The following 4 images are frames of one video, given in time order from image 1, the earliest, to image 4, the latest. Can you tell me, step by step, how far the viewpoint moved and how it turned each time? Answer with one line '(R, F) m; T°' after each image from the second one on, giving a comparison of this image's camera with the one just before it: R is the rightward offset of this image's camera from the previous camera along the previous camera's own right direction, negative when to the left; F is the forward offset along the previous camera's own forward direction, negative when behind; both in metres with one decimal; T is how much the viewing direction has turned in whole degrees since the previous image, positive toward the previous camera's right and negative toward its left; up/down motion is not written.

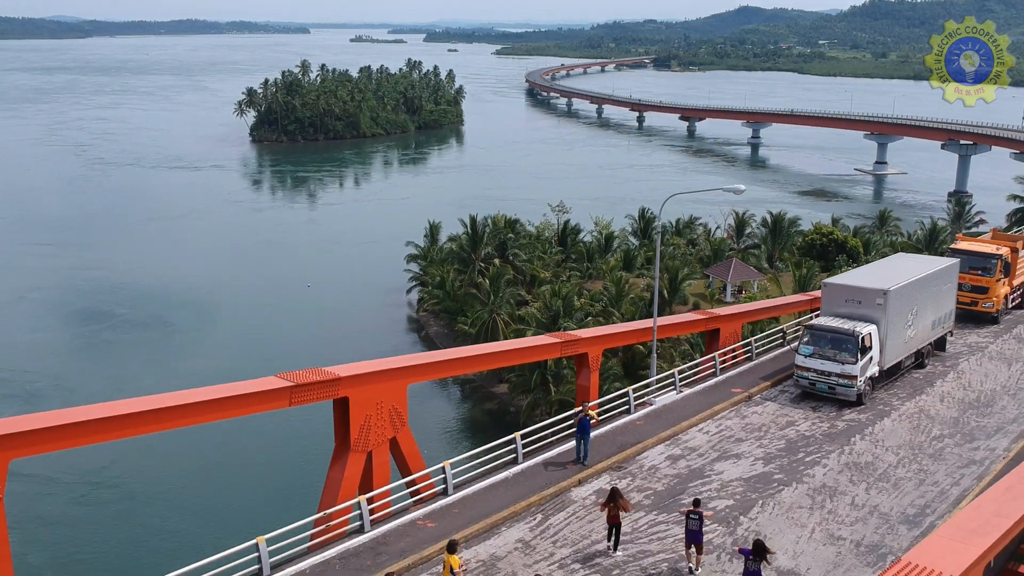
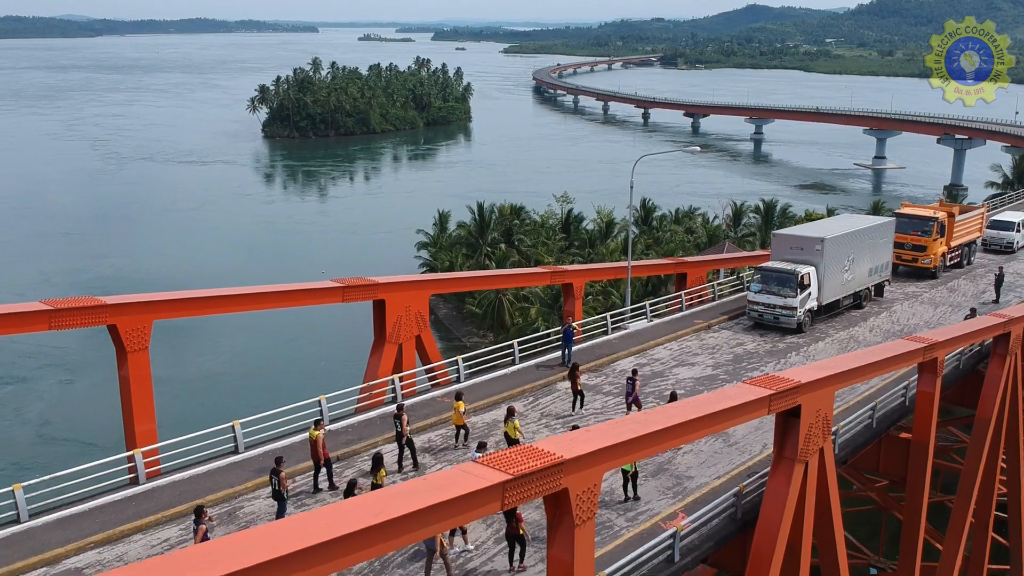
(+0.2, -4.1) m; 0°
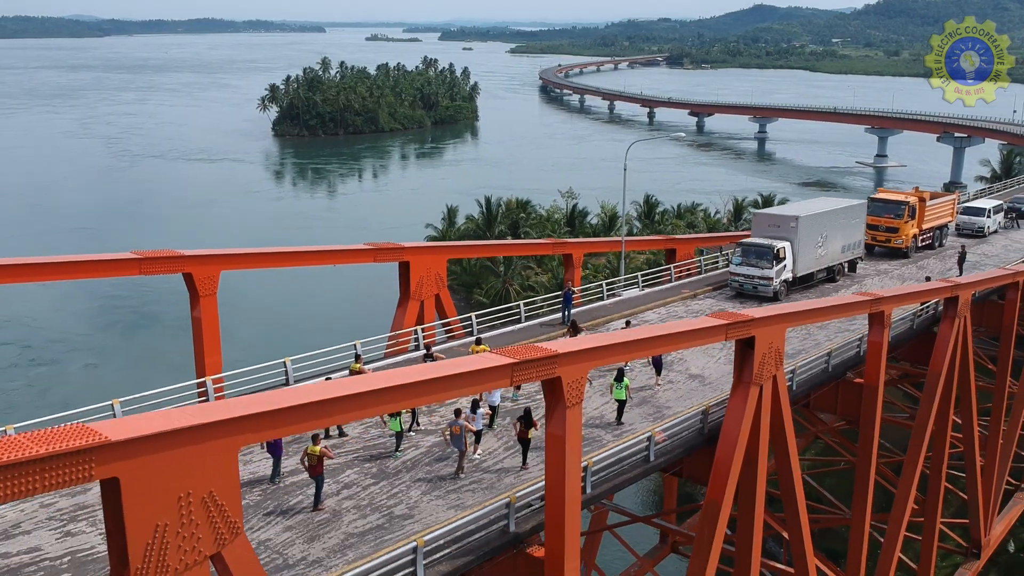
(0.0, -2.8) m; 0°
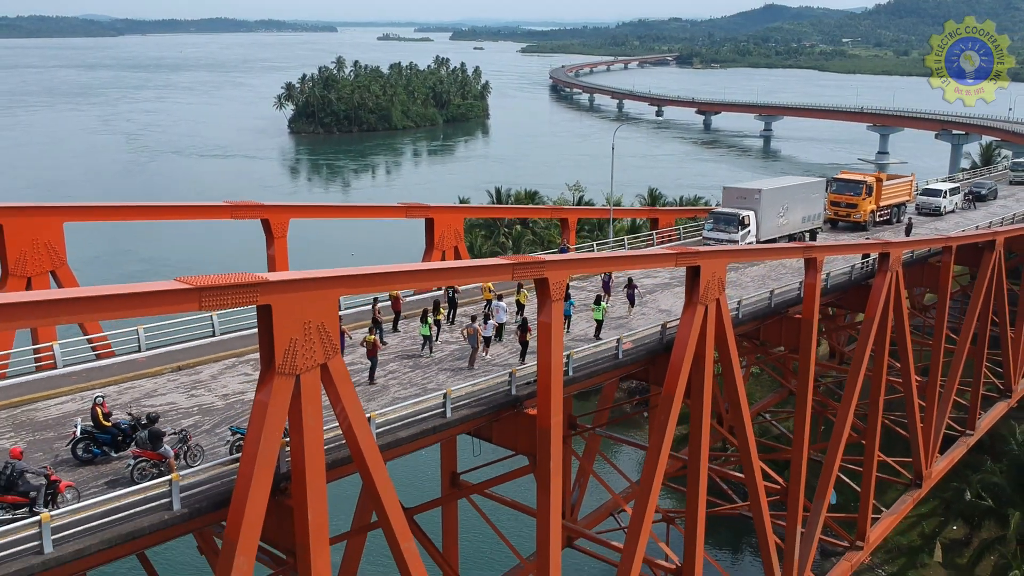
(+0.2, -4.8) m; -1°
